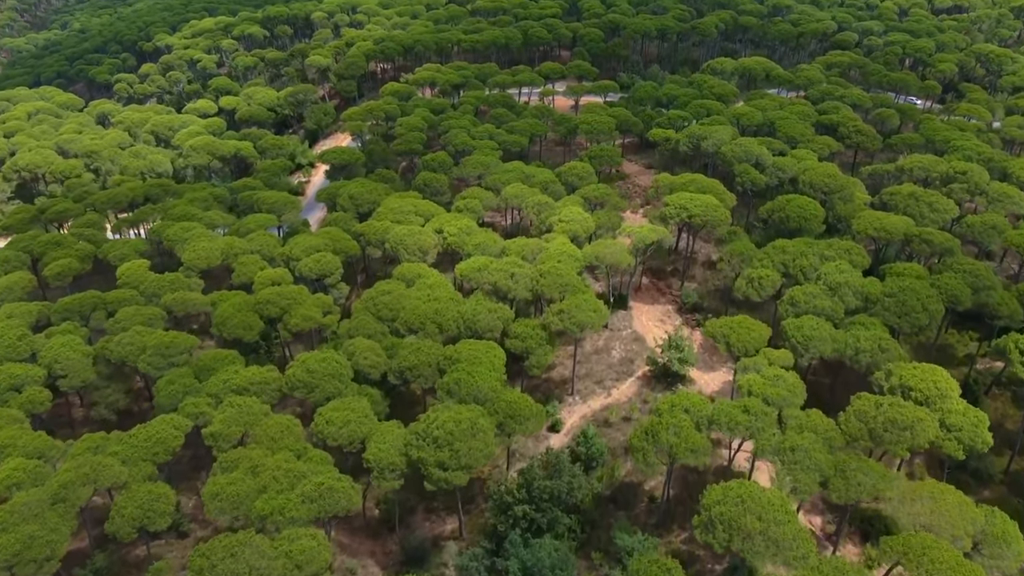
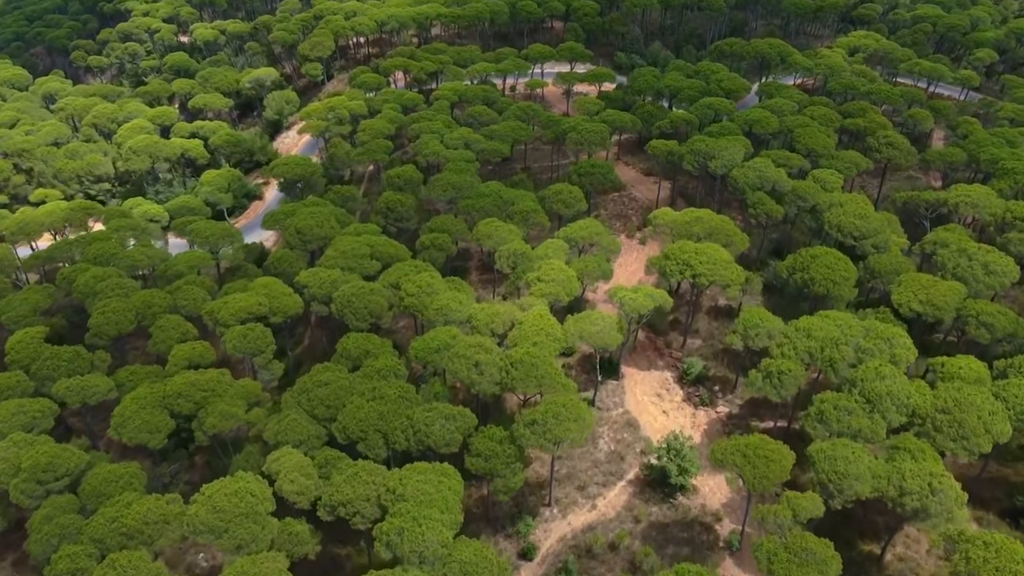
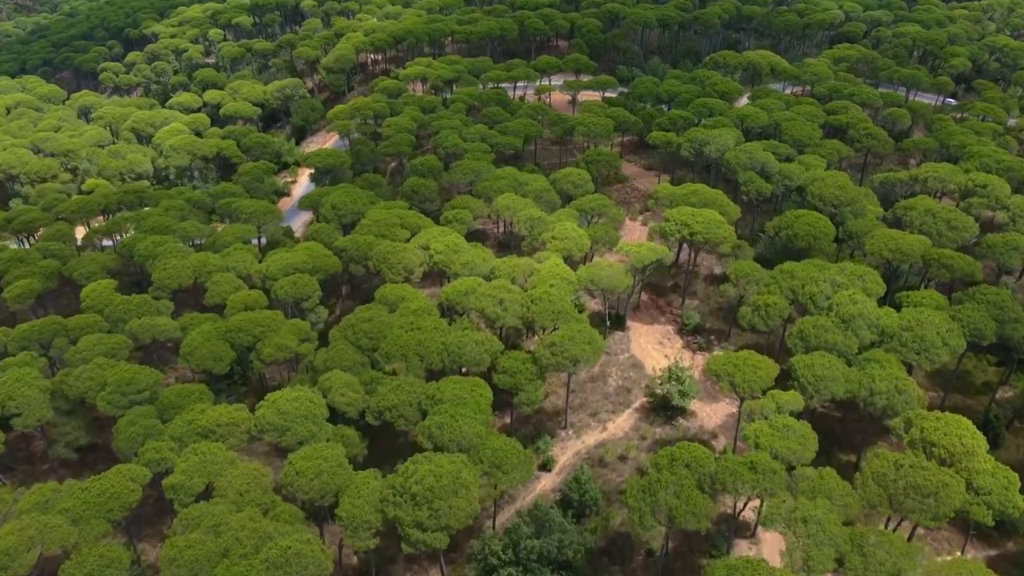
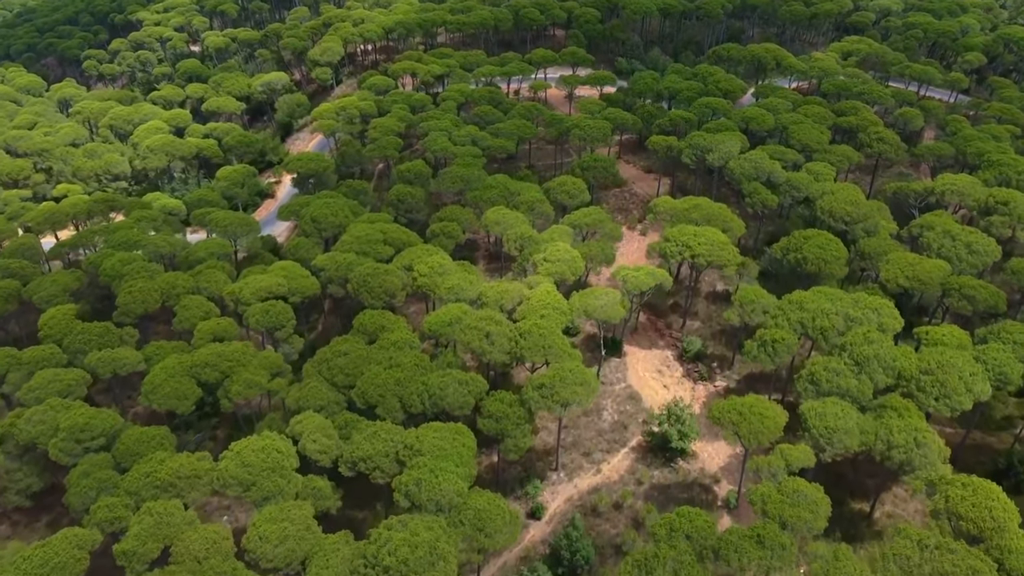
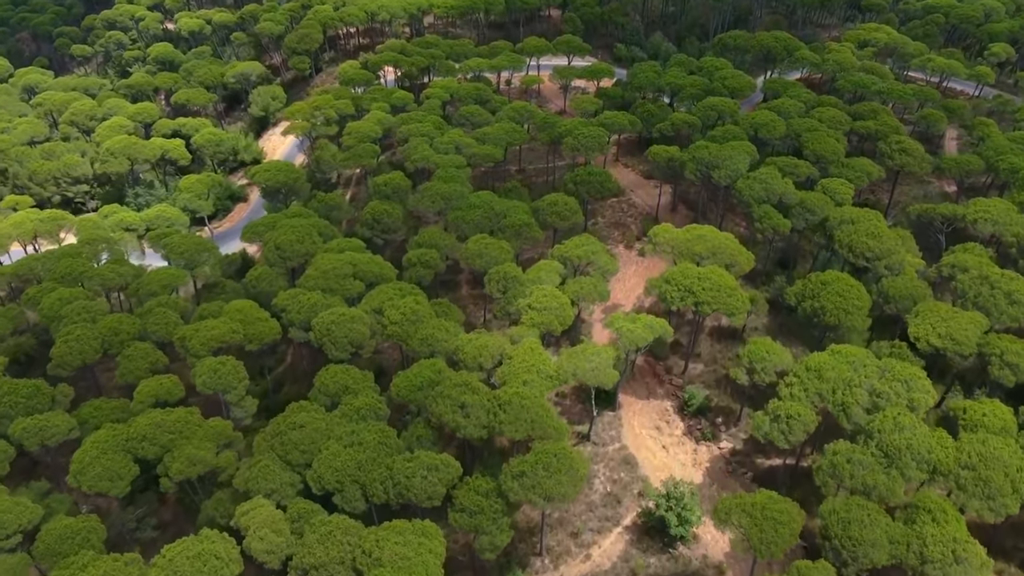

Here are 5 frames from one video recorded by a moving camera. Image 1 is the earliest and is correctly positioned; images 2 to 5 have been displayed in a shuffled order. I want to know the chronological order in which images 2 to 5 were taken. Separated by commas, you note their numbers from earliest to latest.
3, 4, 2, 5
